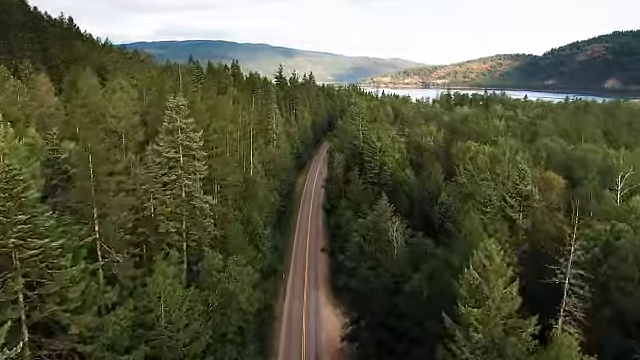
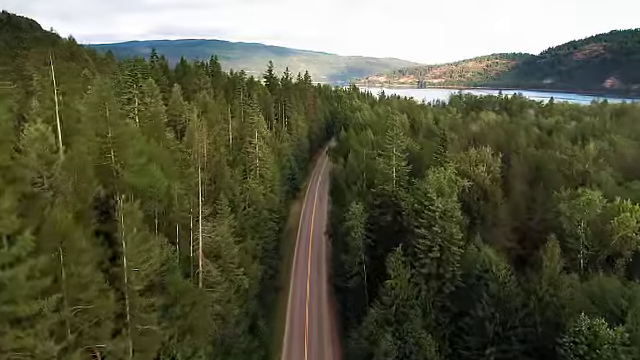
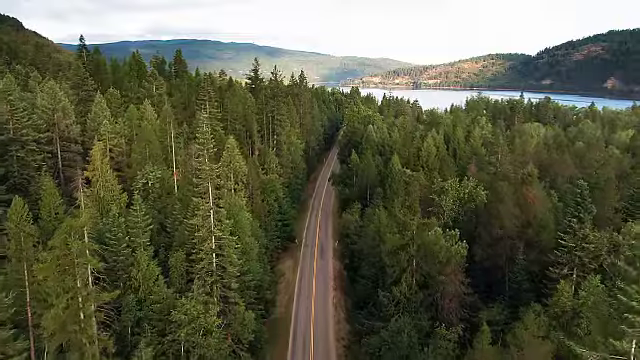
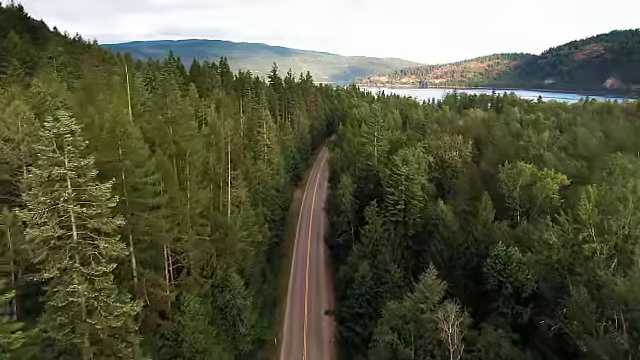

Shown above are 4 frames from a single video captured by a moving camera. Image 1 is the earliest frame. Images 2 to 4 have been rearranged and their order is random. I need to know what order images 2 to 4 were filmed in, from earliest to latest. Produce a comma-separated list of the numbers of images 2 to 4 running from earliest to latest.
4, 2, 3
